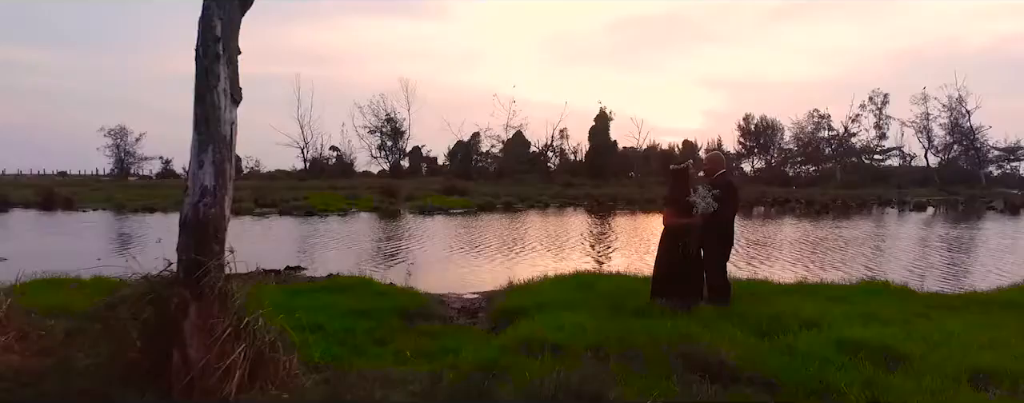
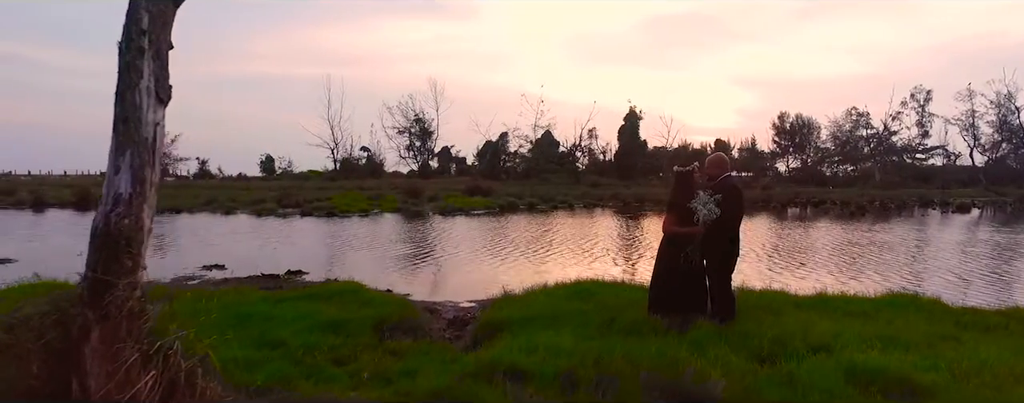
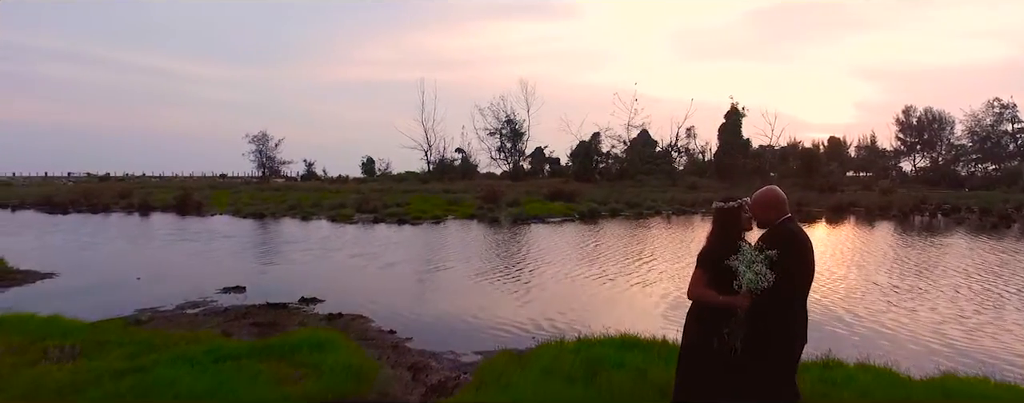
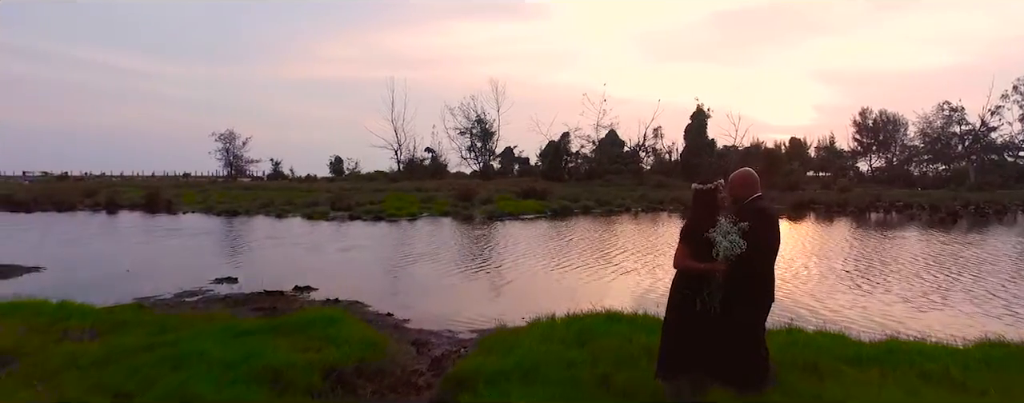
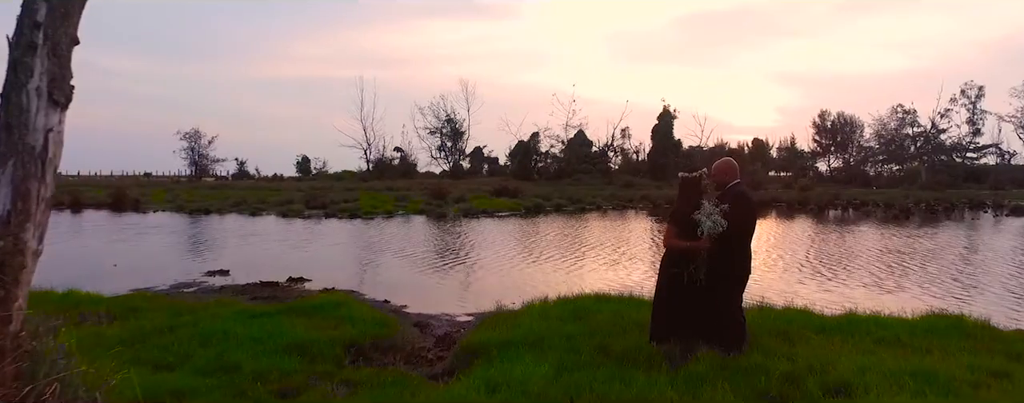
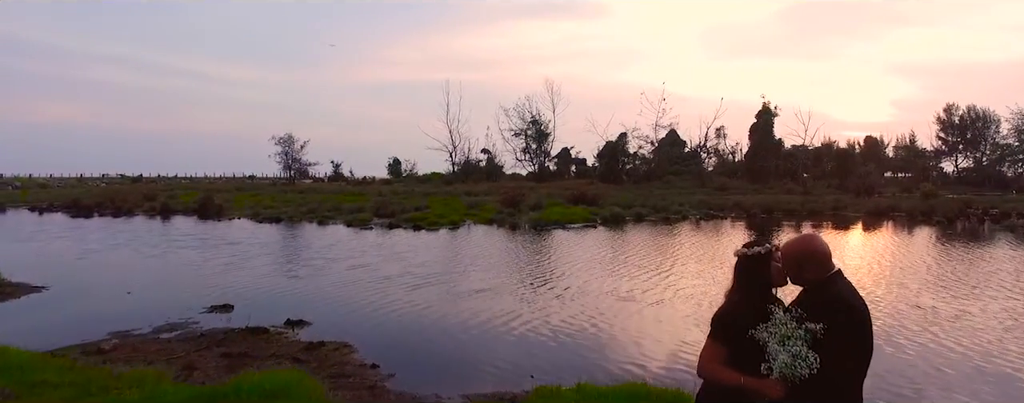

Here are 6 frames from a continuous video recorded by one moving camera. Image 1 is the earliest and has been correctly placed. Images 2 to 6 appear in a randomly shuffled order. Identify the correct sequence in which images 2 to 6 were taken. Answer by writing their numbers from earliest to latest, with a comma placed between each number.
2, 5, 4, 3, 6
